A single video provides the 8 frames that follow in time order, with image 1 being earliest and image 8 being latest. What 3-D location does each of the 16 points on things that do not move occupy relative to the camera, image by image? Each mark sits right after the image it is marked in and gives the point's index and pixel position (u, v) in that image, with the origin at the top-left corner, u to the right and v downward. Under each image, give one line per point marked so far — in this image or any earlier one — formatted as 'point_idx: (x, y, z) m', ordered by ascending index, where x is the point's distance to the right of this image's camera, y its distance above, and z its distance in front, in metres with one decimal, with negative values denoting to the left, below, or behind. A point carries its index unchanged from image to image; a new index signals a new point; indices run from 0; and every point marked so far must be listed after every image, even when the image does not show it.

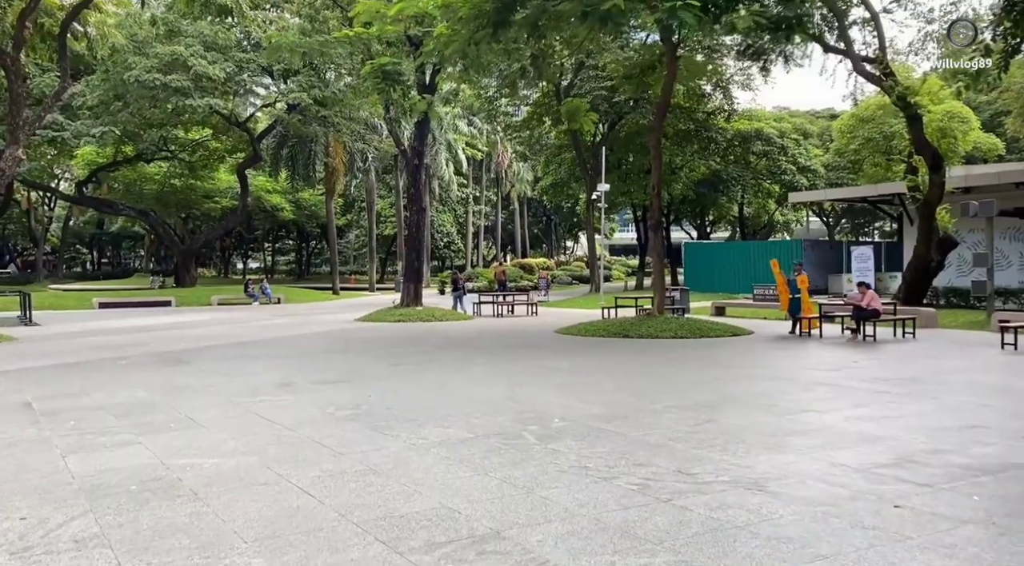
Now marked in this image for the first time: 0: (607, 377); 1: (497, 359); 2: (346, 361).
0: (+1.2, -1.1, +10.6) m
1: (-0.2, -1.1, +12.7) m
2: (-2.5, -1.2, +12.8) m
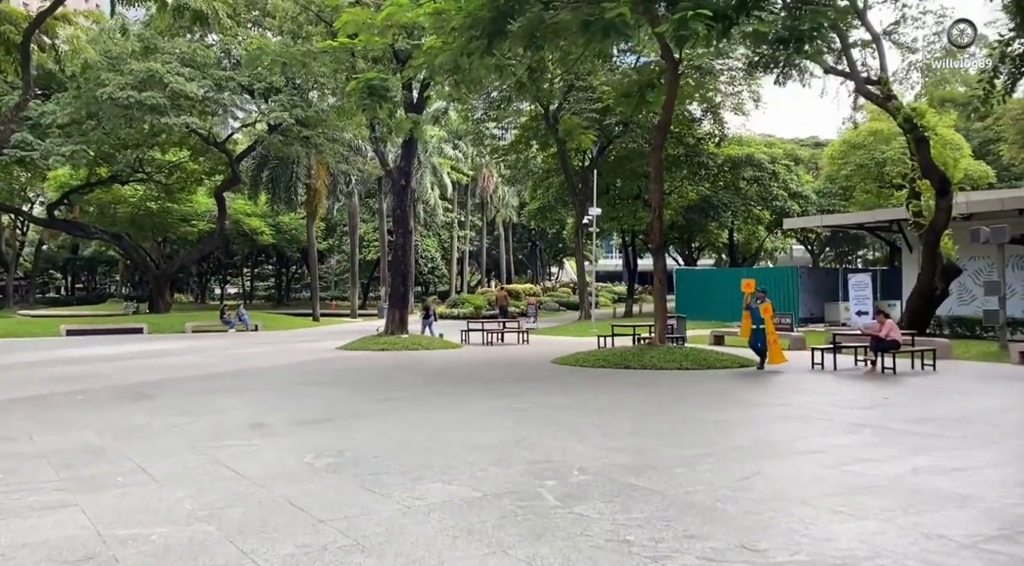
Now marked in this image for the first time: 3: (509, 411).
0: (+1.2, -1.4, +9.5) m
1: (-0.3, -1.5, +11.6) m
2: (-2.5, -1.5, +11.6) m
3: (0.0, -1.4, +9.9) m
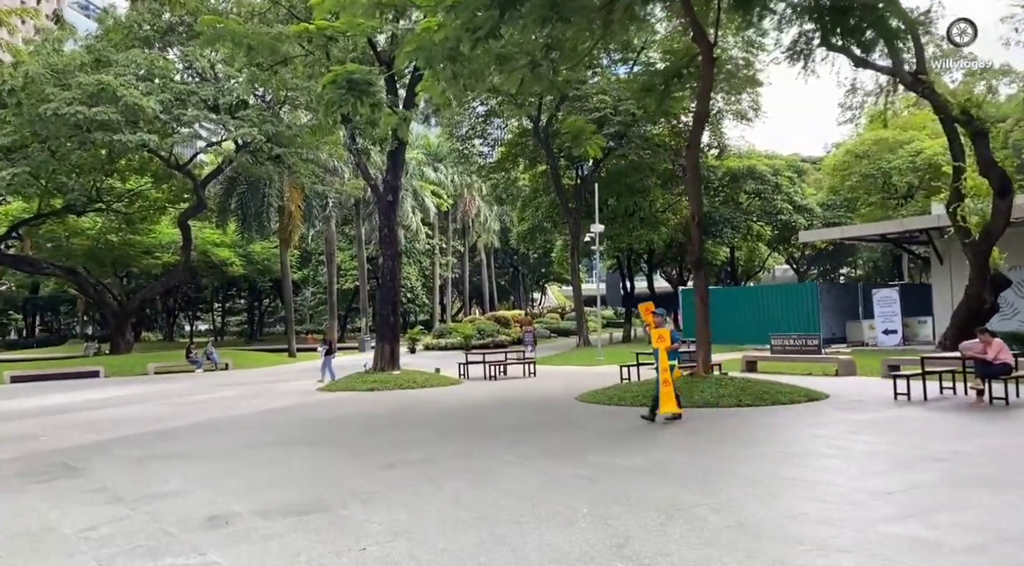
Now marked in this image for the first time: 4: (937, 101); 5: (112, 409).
0: (+1.8, -1.6, +6.8) m
1: (+0.2, -1.7, +8.8) m
2: (-2.0, -1.8, +8.8) m
3: (+0.5, -1.6, +7.1) m
4: (+9.5, +4.1, +19.2) m
5: (-7.7, -2.4, +16.6) m
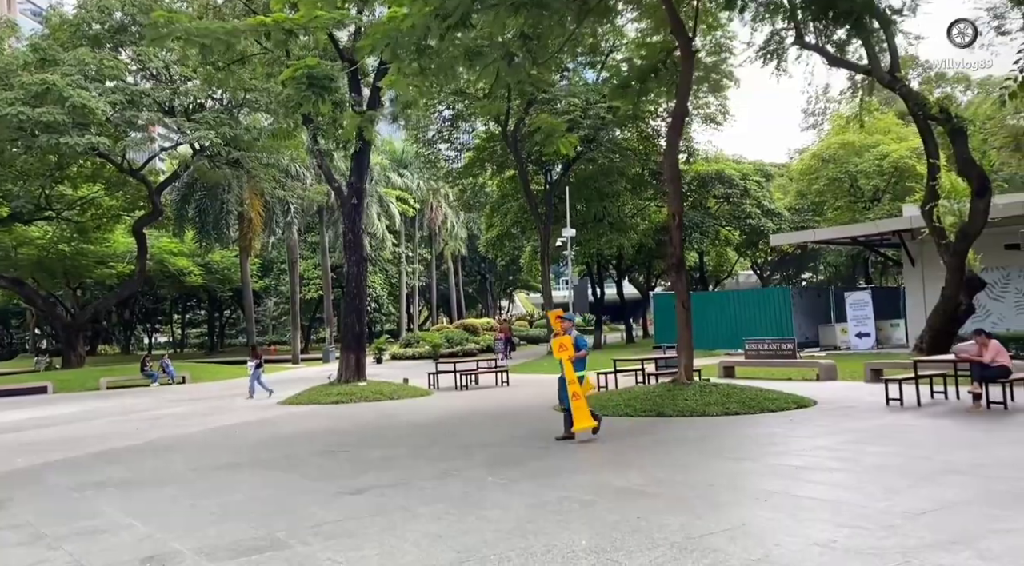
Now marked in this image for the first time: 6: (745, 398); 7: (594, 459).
0: (+1.7, -1.6, +6.1) m
1: (0.0, -1.7, +8.1) m
2: (-2.2, -1.9, +8.0) m
3: (+0.4, -1.6, +6.4) m
4: (+8.8, +4.0, +18.9) m
5: (-8.2, -2.6, +15.5) m
6: (+3.4, -1.7, +12.7) m
7: (+0.8, -1.7, +8.5) m
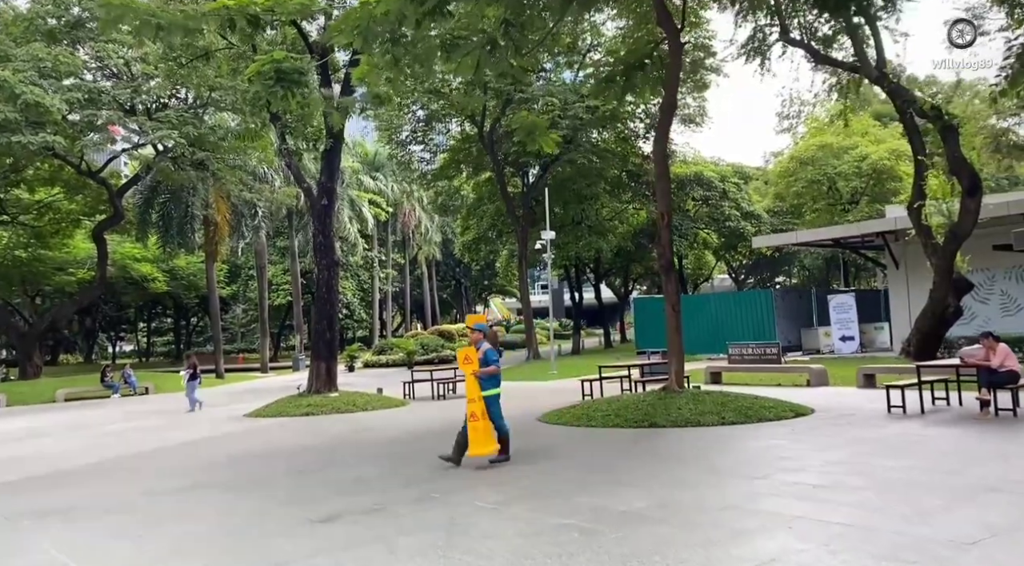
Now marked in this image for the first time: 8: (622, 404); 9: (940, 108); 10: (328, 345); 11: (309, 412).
0: (+1.6, -1.6, +5.3) m
1: (-0.1, -1.8, +7.3) m
2: (-2.3, -1.9, +7.1) m
3: (+0.4, -1.6, +5.6) m
4: (+8.3, +4.0, +18.4) m
5: (-8.5, -2.7, +14.4) m
6: (+3.2, -1.7, +12.0) m
7: (+0.7, -1.7, +7.8) m
8: (+1.6, -1.8, +12.5) m
9: (+9.1, +3.7, +18.3) m
10: (-4.1, -1.4, +19.3) m
11: (-4.0, -2.5, +16.8) m
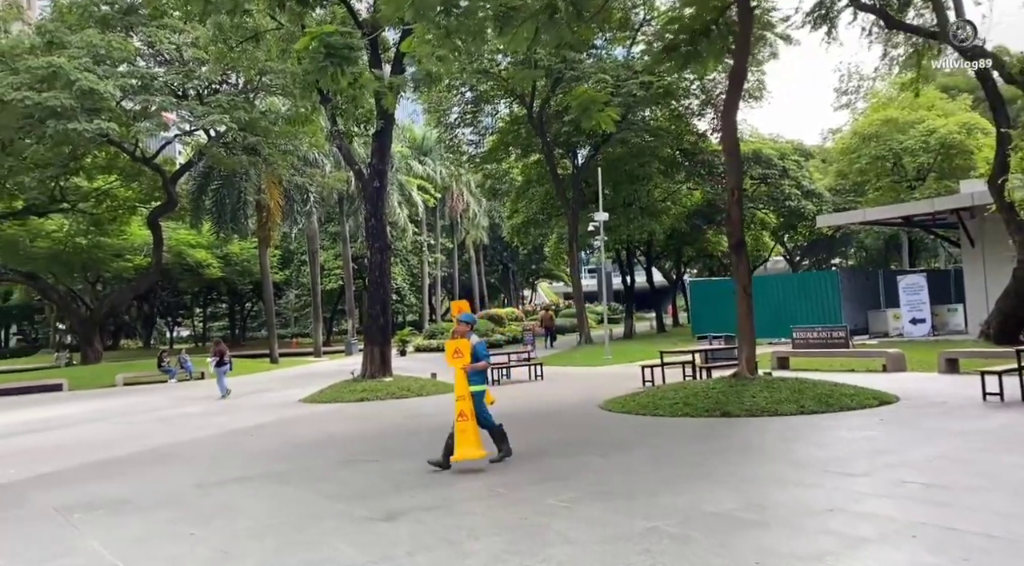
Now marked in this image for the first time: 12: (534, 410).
0: (+2.1, -1.4, +4.7) m
1: (+0.5, -1.6, +6.7) m
2: (-1.7, -1.8, +6.7) m
3: (+0.9, -1.5, +5.0) m
4: (+9.5, +4.4, +17.2) m
5: (-7.5, -2.5, +14.4) m
6: (+4.0, -1.4, +11.2) m
7: (+1.3, -1.6, +7.2) m
8: (+2.5, -1.5, +11.9) m
9: (+10.2, +4.1, +17.2) m
10: (-2.9, -1.0, +19.0) m
11: (-2.8, -2.2, +16.5) m
12: (+0.4, -1.9, +12.9) m
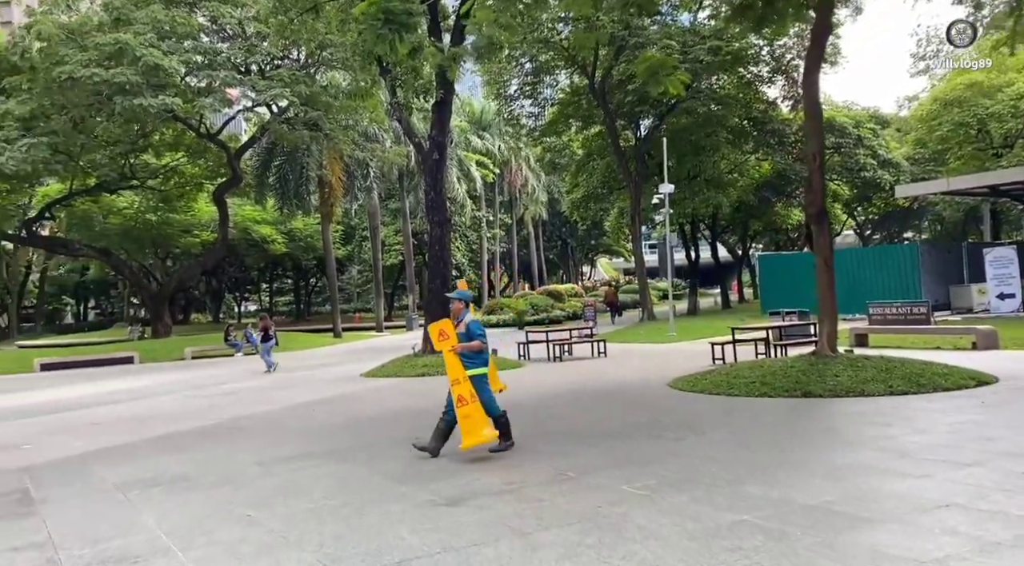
0: (+2.5, -1.3, +4.1) m
1: (+1.0, -1.4, +6.3) m
2: (-1.2, -1.6, +6.4) m
3: (+1.3, -1.3, +4.5) m
4: (+10.7, +4.9, +16.0) m
5: (-6.4, -2.0, +14.5) m
6: (+4.8, -1.1, +10.5) m
7: (+1.9, -1.3, +6.7) m
8: (+3.3, -1.1, +11.2) m
9: (+11.4, +4.7, +15.8) m
10: (-1.5, -0.5, +18.7) m
11: (-1.6, -1.7, +16.3) m
12: (+1.3, -1.5, +12.5) m
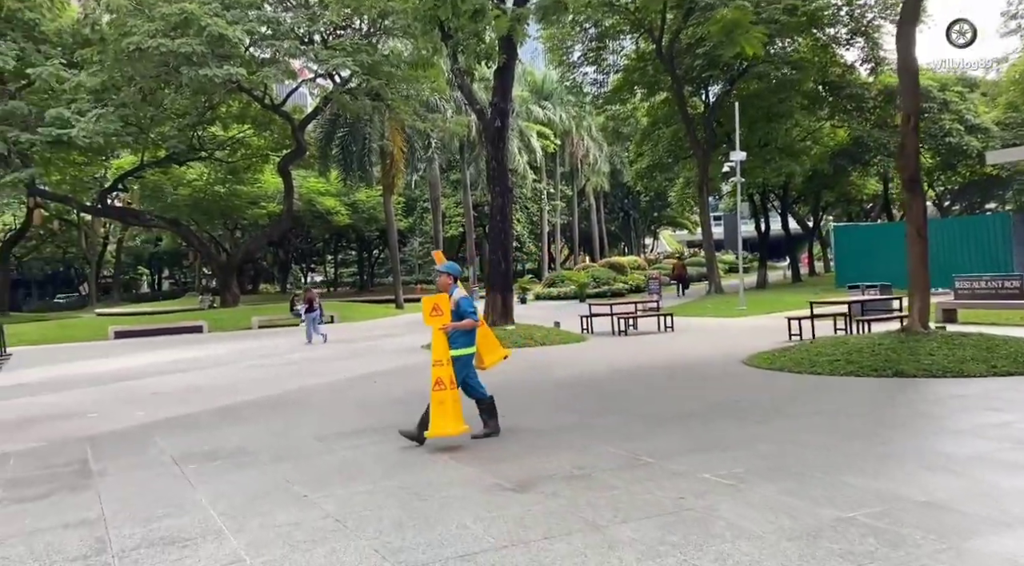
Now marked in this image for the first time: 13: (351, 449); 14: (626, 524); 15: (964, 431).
0: (+2.8, -1.1, +3.5) m
1: (+1.5, -1.2, +5.7) m
2: (-0.7, -1.3, +6.0) m
3: (+1.6, -1.2, +4.0) m
4: (+11.9, +5.4, +14.5) m
5: (-5.3, -1.5, +14.5) m
6: (+5.6, -0.8, +9.7) m
7: (+2.4, -1.1, +6.1) m
8: (+4.2, -0.8, +10.5) m
9: (+12.6, +5.1, +14.3) m
10: (-0.1, +0.1, +18.3) m
11: (-0.4, -1.2, +15.9) m
12: (+2.2, -1.1, +11.9) m
13: (-1.3, -1.4, +7.1) m
14: (+0.6, -1.2, +4.5) m
15: (+3.2, -1.1, +6.1) m
